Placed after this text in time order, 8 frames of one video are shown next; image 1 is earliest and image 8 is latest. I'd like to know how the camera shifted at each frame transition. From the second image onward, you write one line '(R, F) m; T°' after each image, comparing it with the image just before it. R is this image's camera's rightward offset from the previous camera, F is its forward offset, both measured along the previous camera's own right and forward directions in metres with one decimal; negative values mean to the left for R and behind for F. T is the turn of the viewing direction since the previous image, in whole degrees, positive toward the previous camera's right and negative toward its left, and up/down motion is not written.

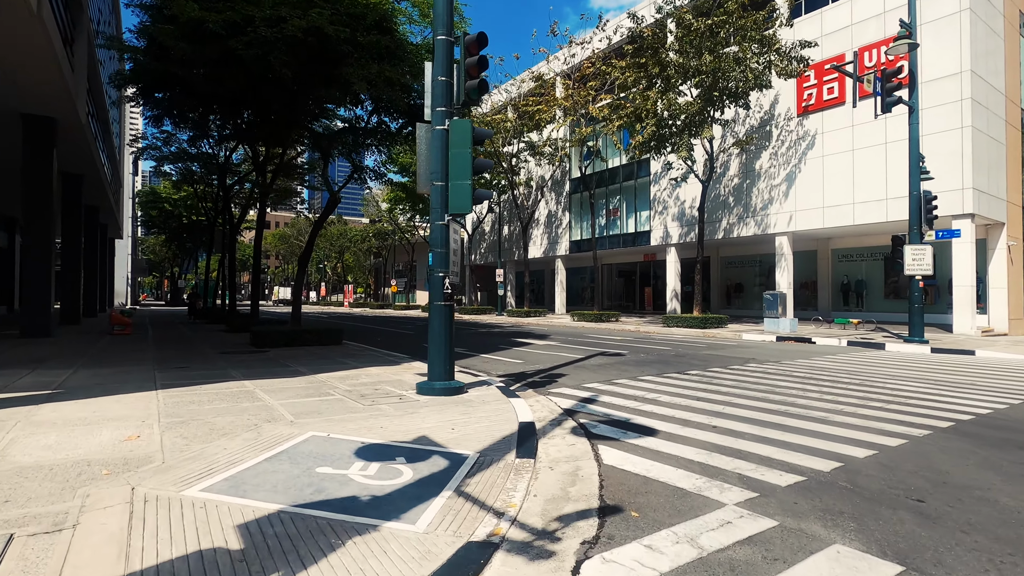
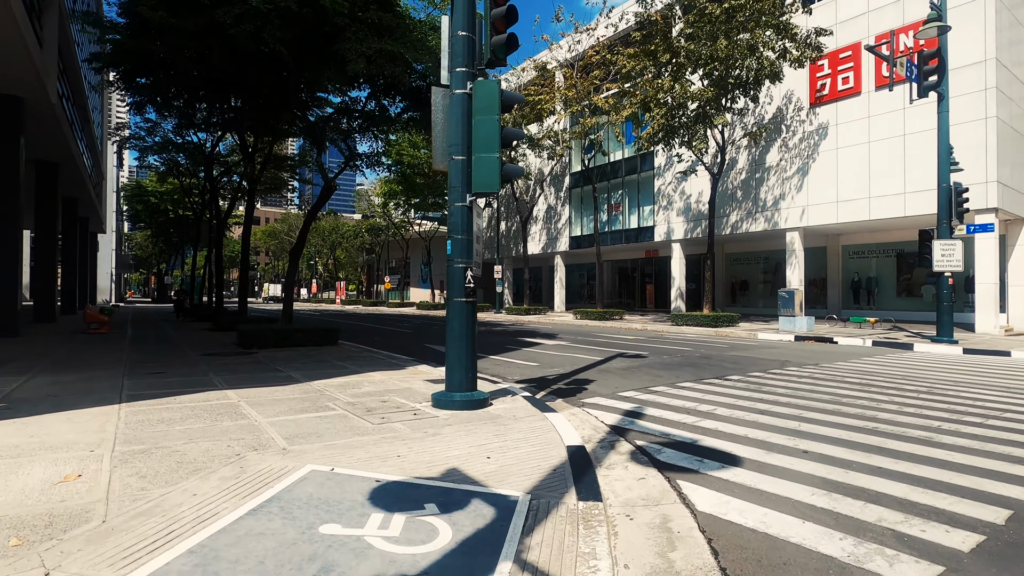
(-0.5, +1.1) m; +1°
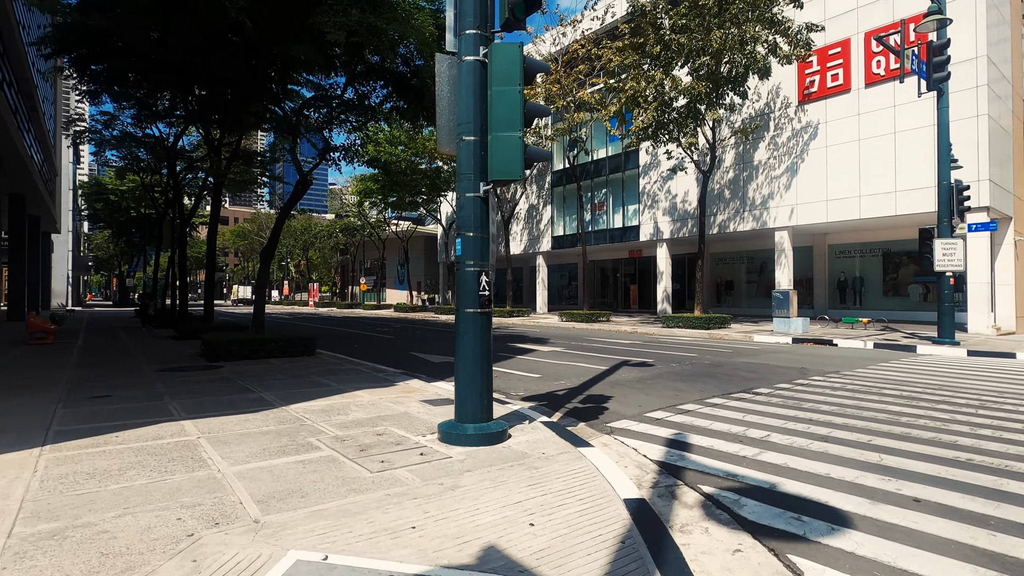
(-0.5, +1.1) m; +3°
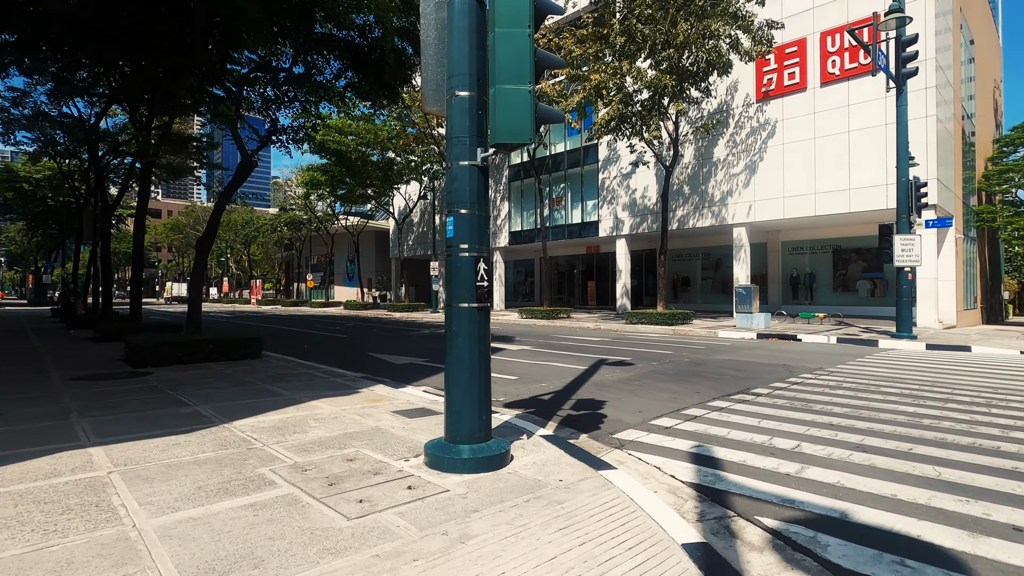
(-0.4, +0.9) m; +5°
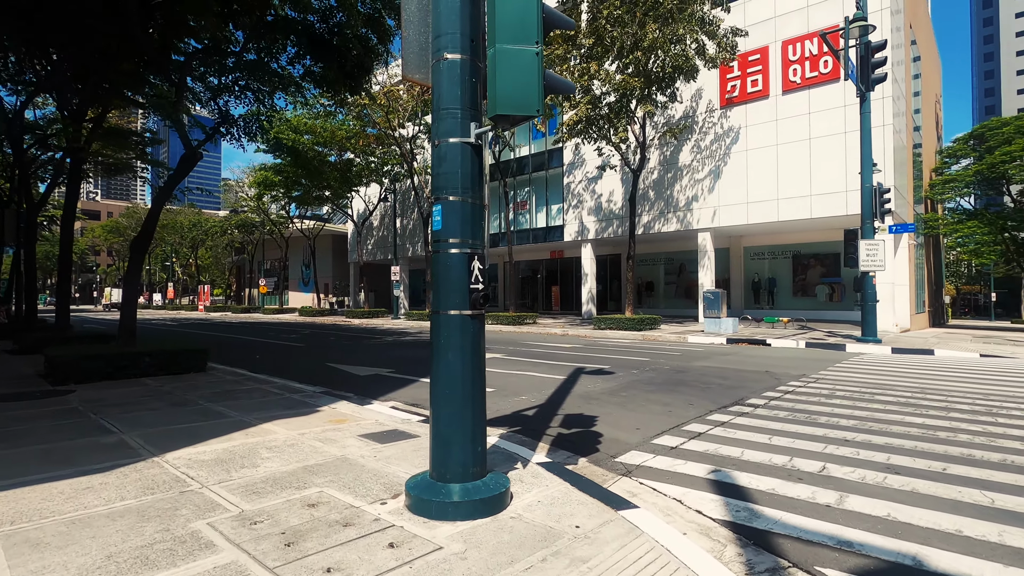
(-0.3, +0.7) m; +4°
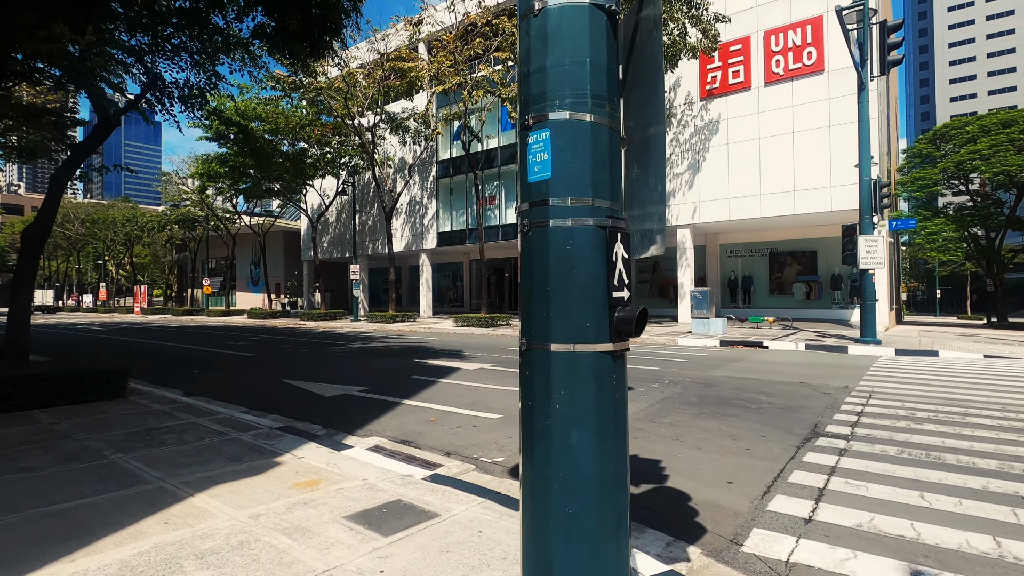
(-0.7, +1.7) m; +5°
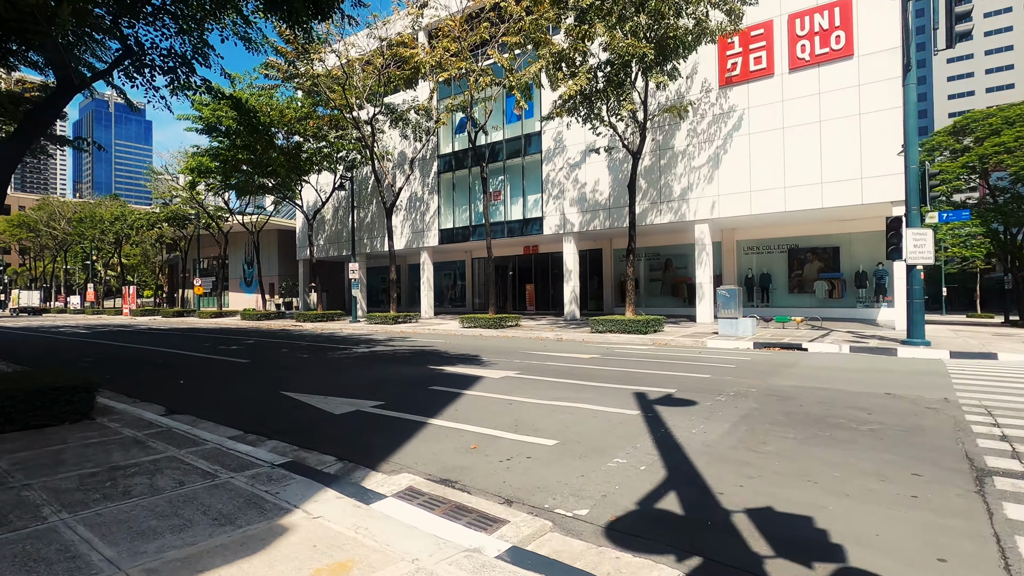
(-0.7, +1.3) m; +1°
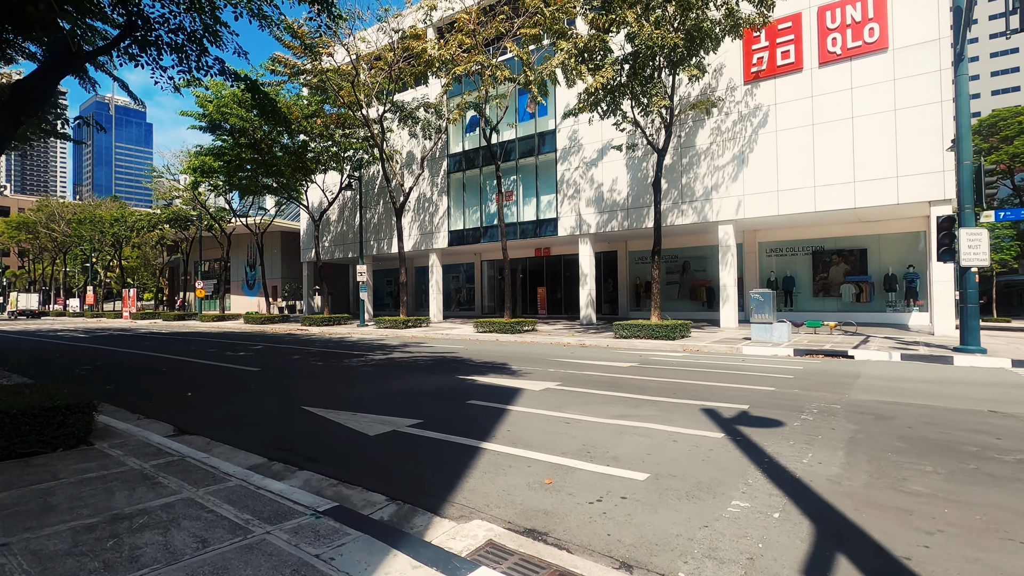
(-0.7, +0.9) m; 0°
